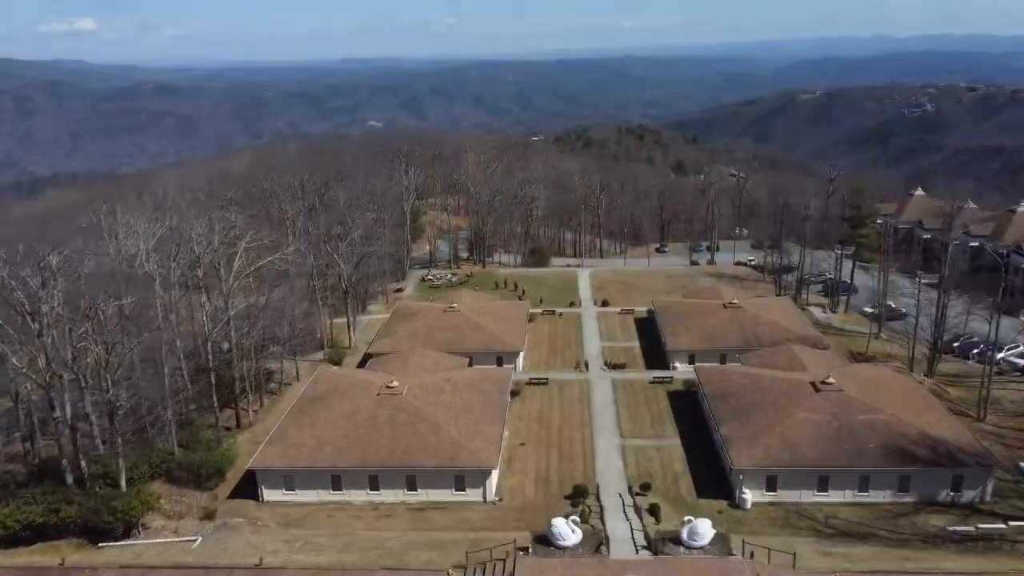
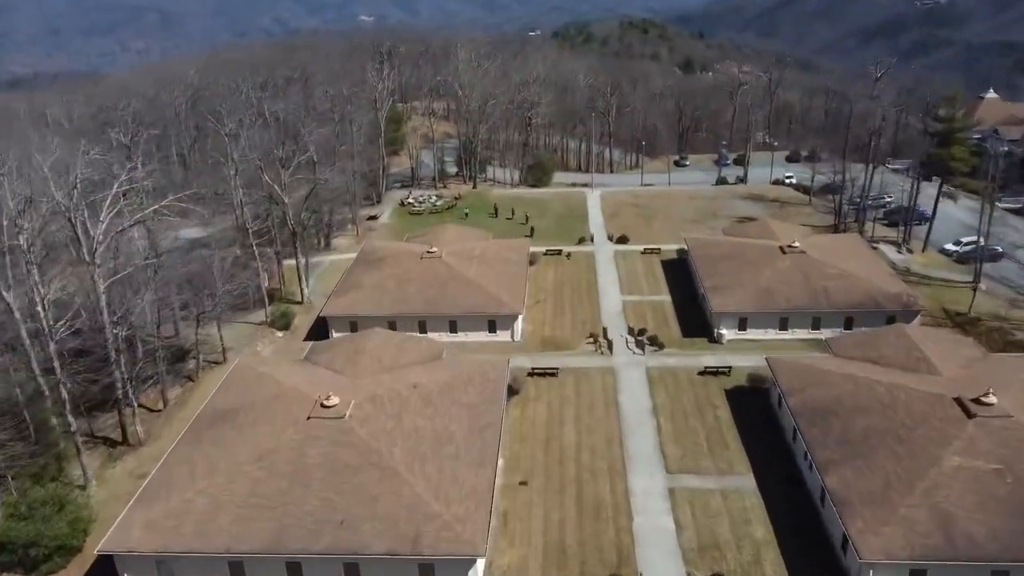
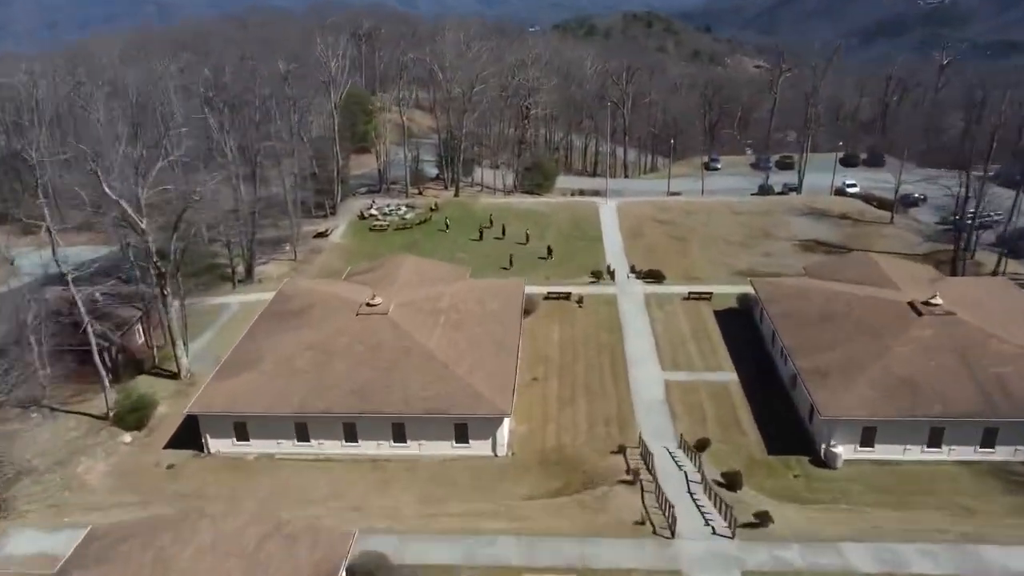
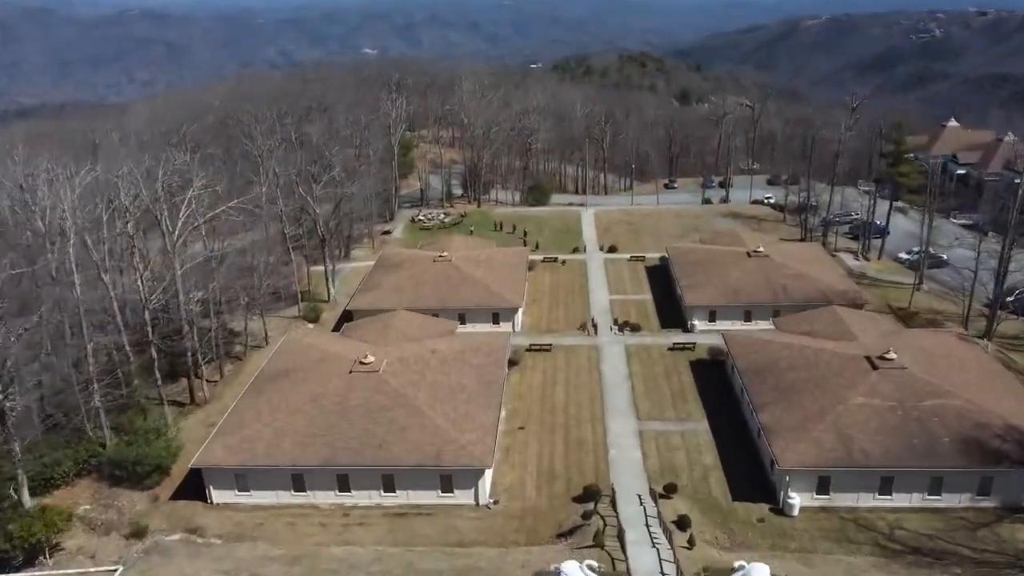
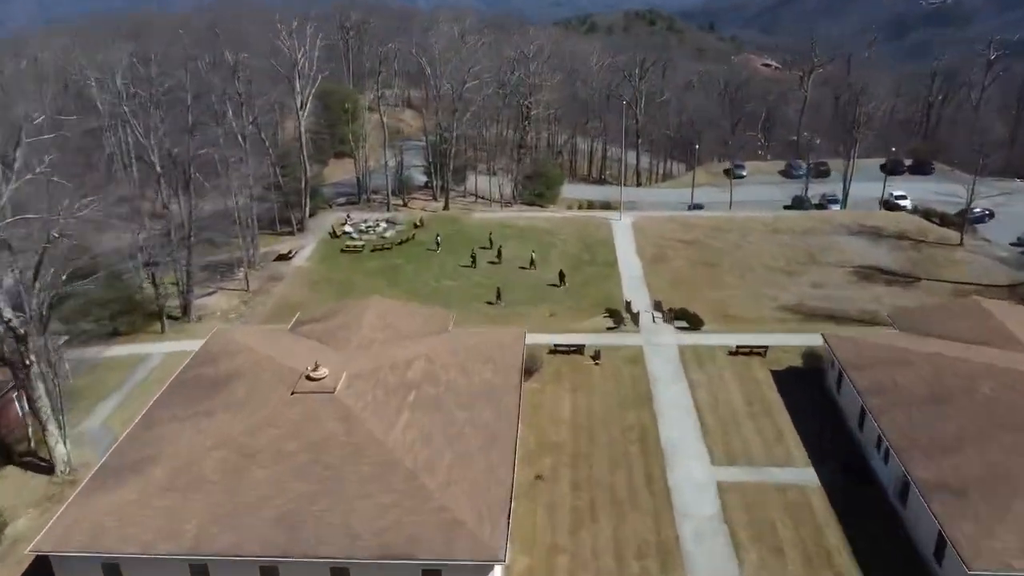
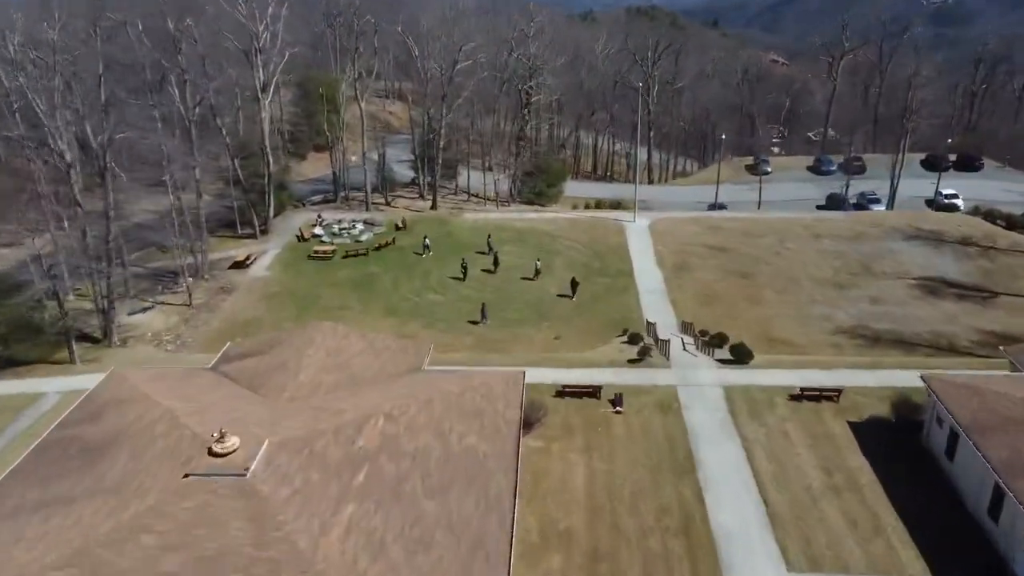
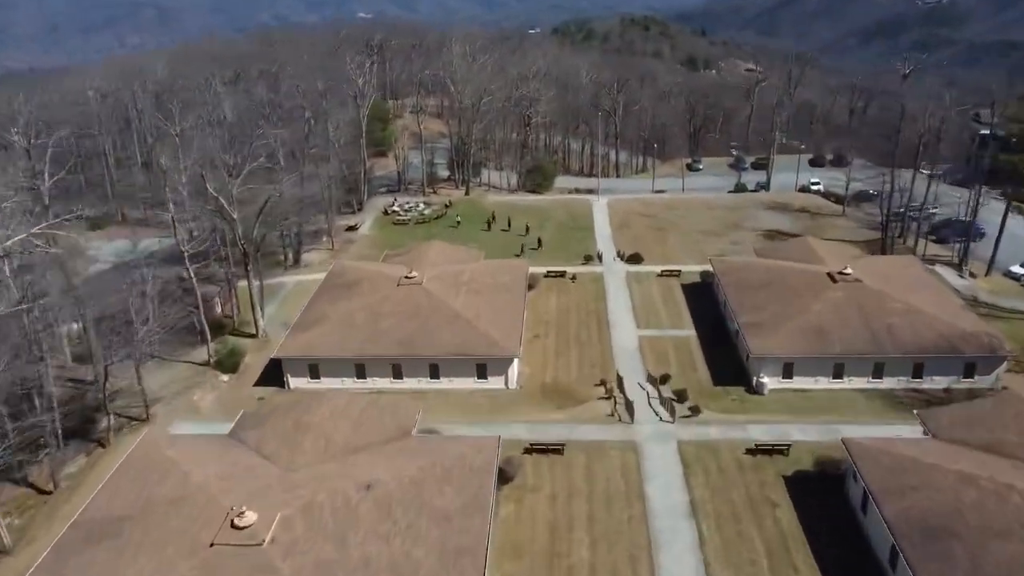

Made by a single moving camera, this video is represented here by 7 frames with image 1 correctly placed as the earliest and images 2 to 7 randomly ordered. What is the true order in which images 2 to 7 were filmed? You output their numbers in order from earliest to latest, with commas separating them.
4, 2, 7, 3, 5, 6
